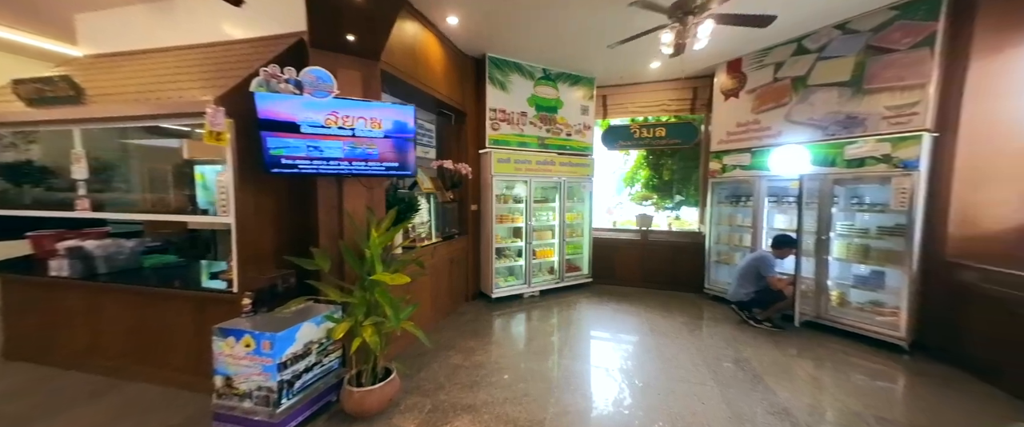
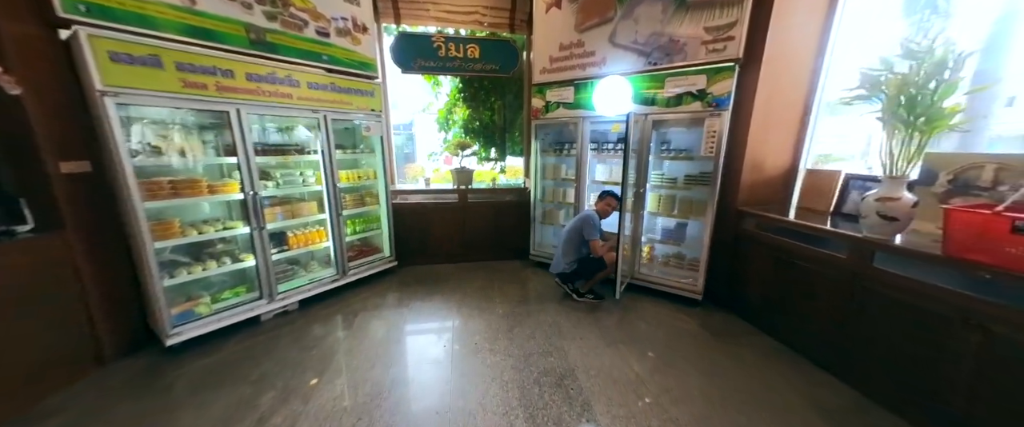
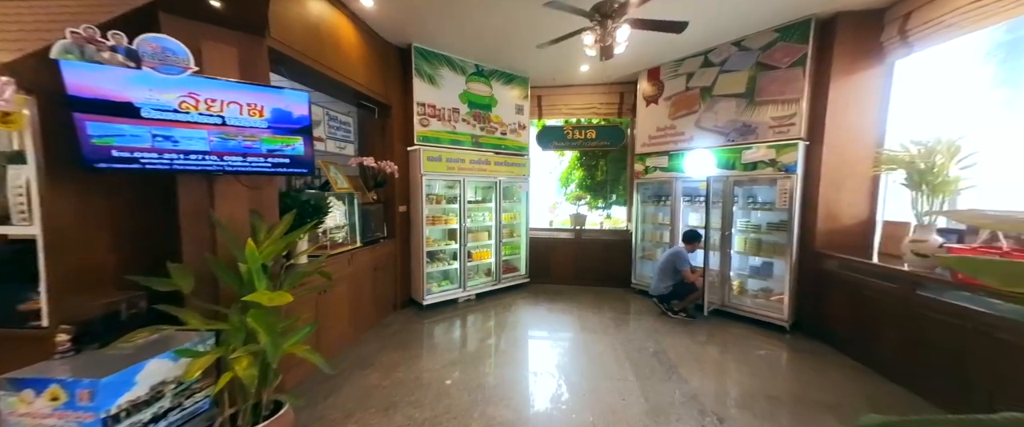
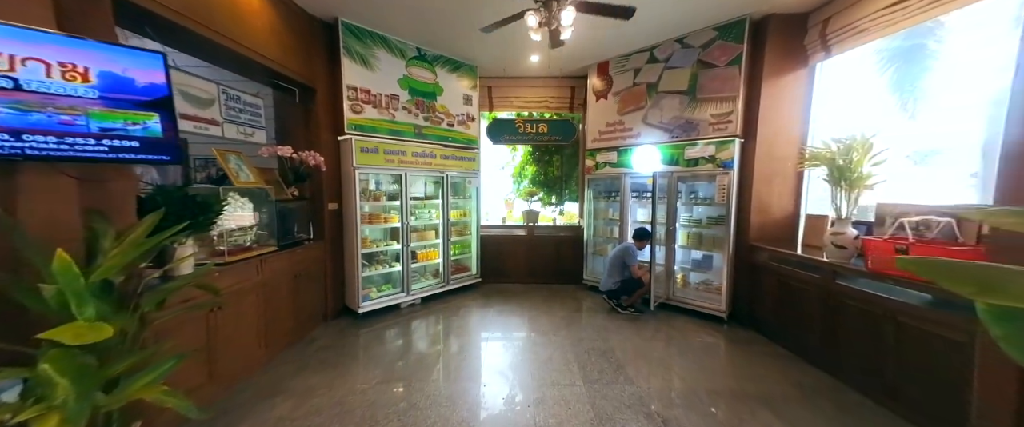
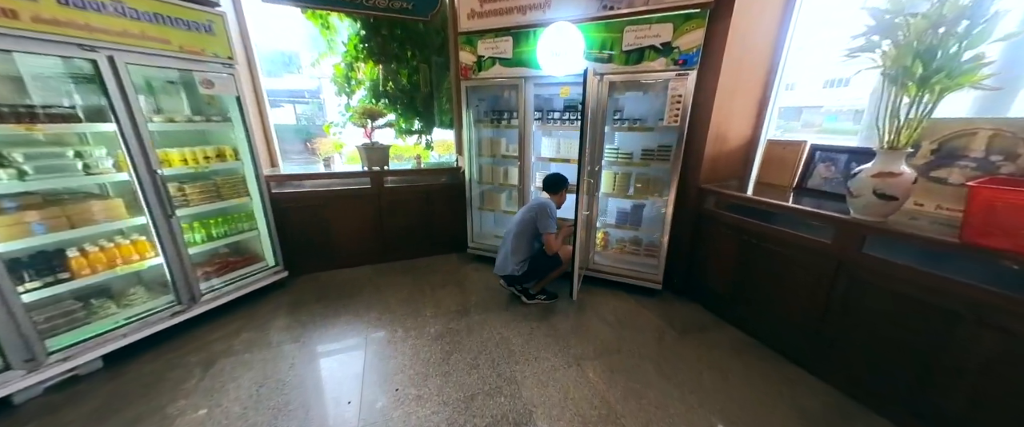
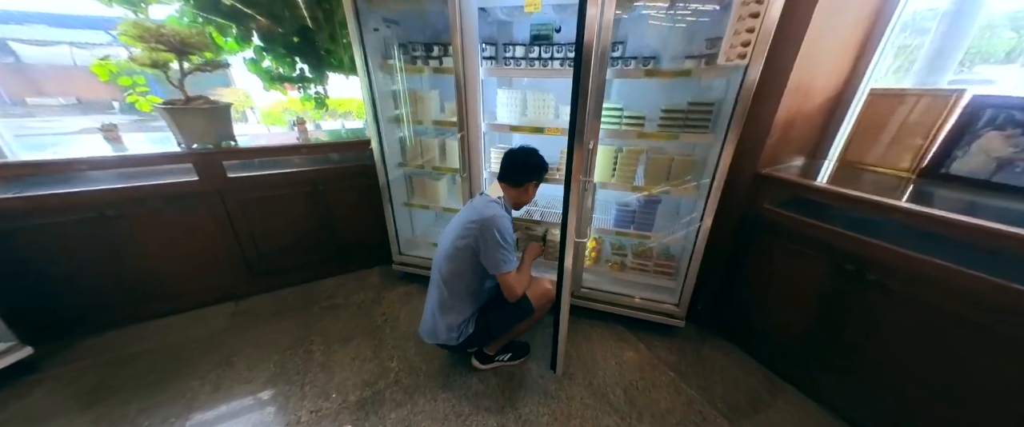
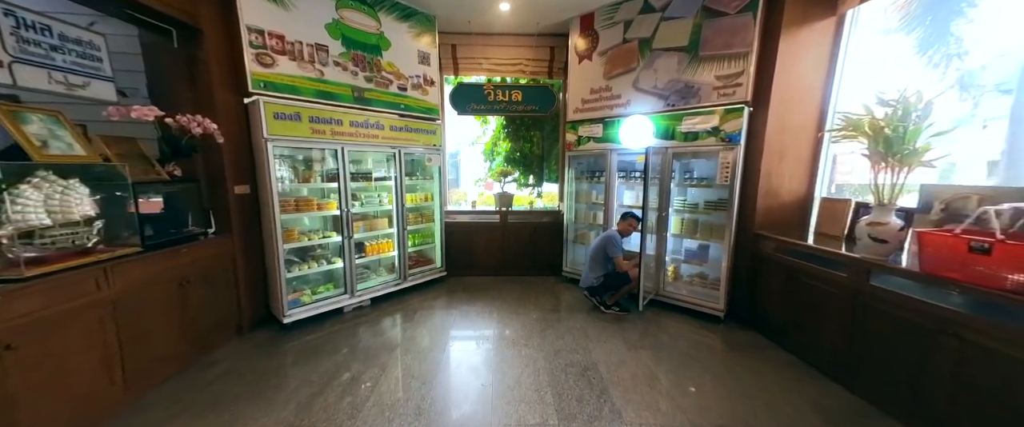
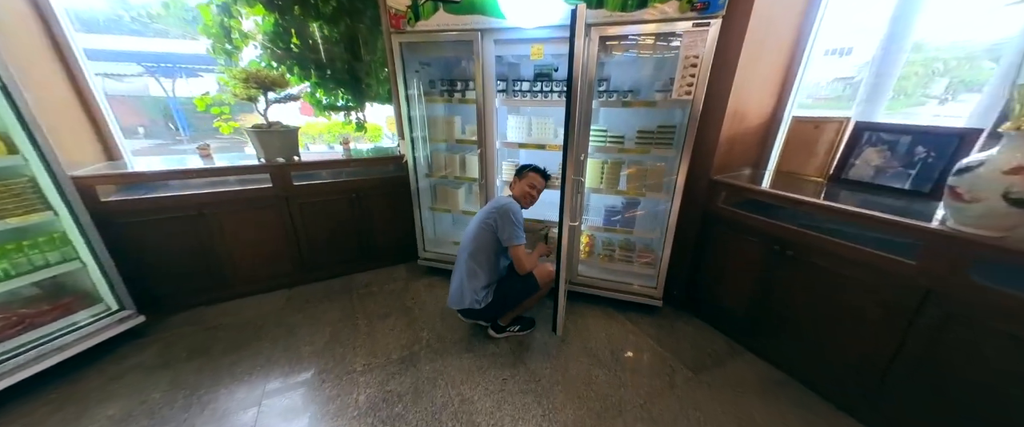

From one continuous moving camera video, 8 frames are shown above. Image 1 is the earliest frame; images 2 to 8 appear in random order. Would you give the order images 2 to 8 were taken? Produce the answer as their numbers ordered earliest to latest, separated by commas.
3, 4, 7, 2, 5, 8, 6
